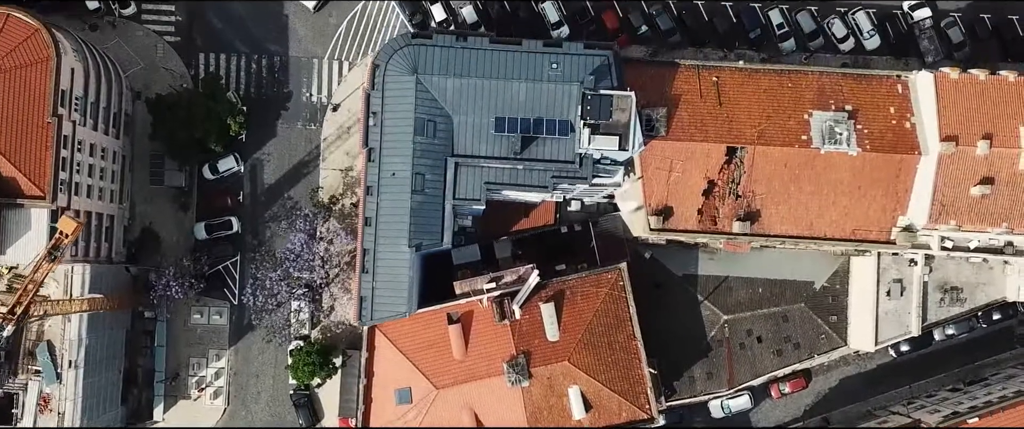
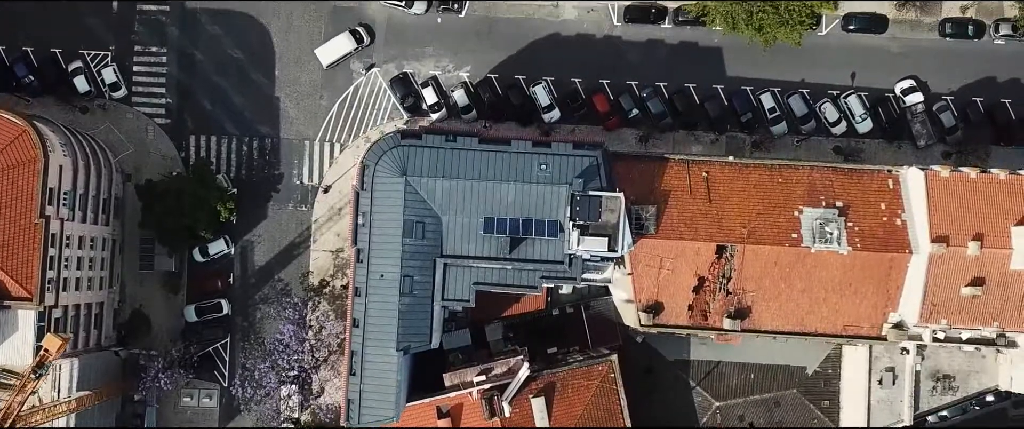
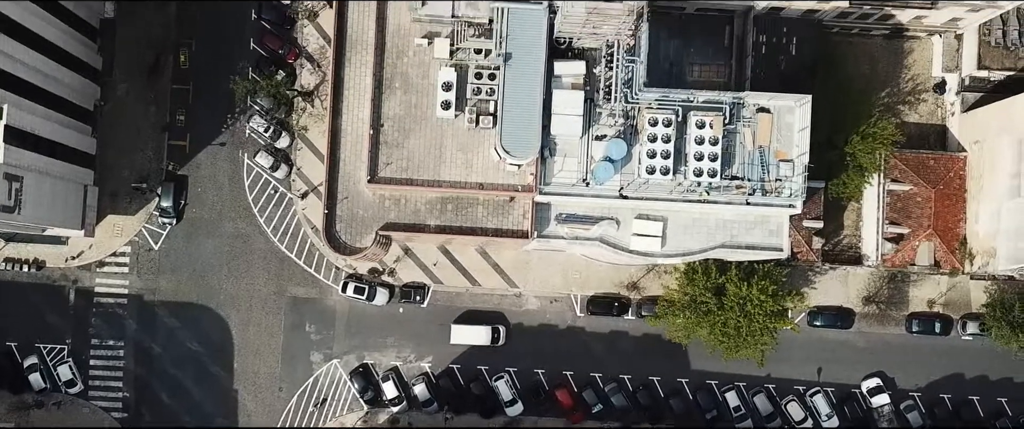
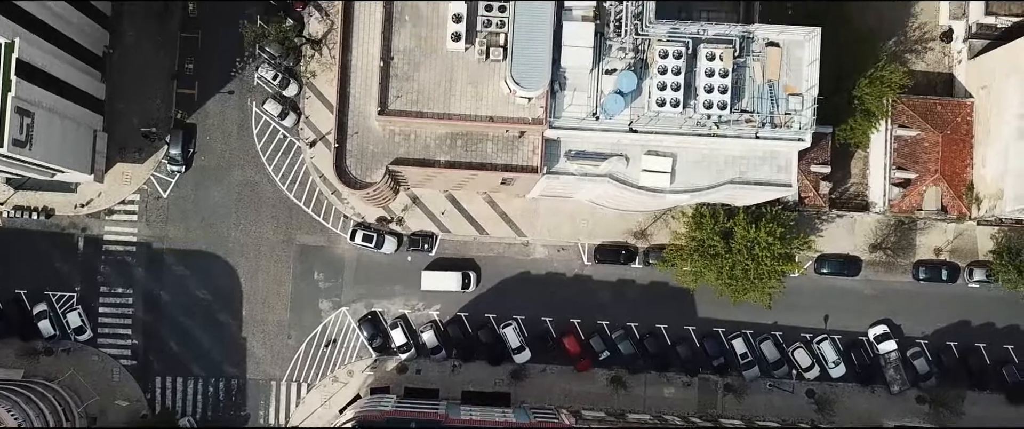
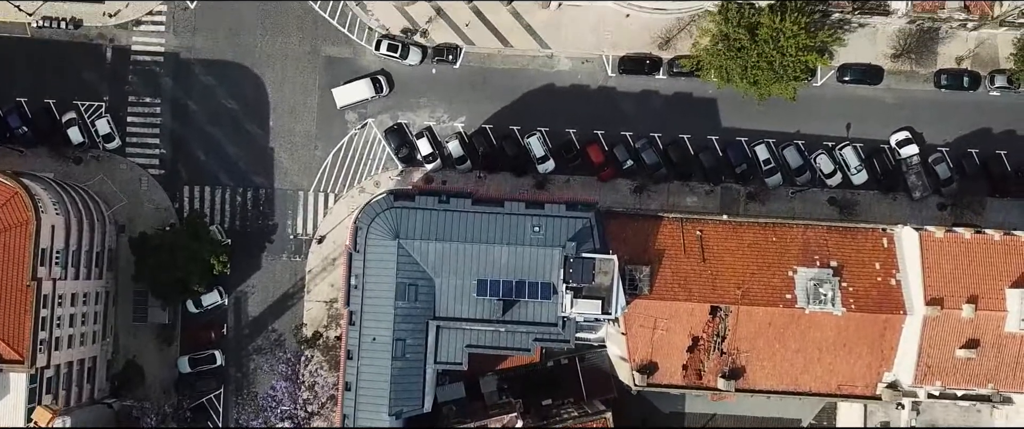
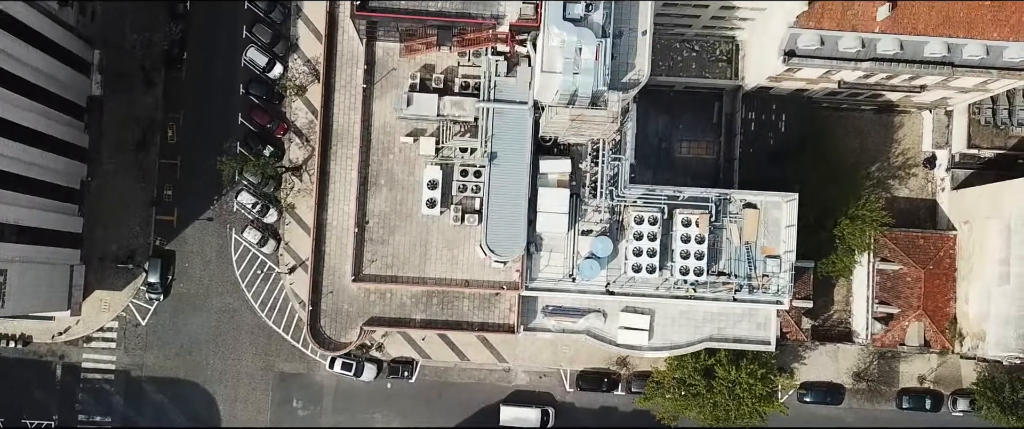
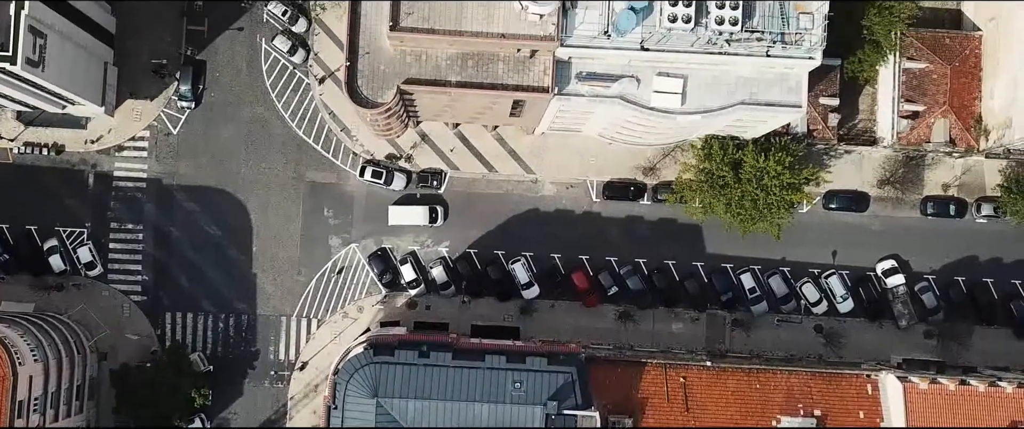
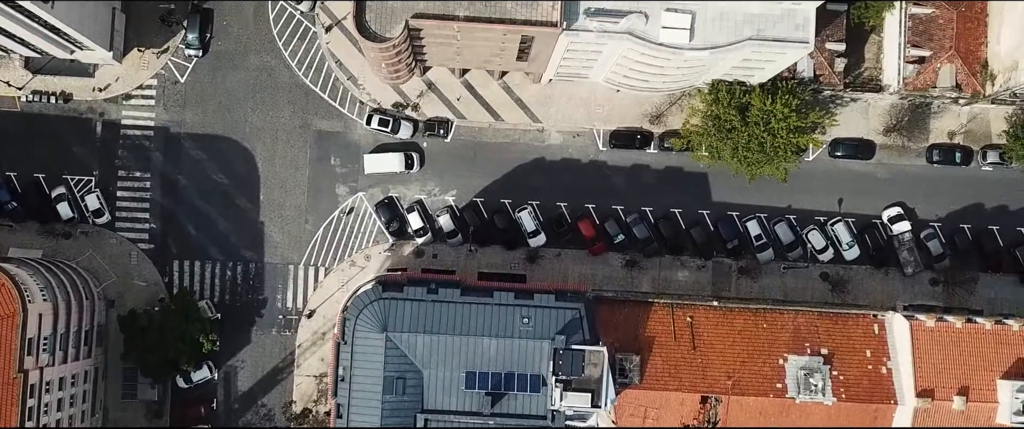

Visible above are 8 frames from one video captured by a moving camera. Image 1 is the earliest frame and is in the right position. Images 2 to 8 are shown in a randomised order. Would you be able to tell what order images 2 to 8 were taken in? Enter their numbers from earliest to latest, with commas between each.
2, 5, 8, 7, 4, 3, 6
